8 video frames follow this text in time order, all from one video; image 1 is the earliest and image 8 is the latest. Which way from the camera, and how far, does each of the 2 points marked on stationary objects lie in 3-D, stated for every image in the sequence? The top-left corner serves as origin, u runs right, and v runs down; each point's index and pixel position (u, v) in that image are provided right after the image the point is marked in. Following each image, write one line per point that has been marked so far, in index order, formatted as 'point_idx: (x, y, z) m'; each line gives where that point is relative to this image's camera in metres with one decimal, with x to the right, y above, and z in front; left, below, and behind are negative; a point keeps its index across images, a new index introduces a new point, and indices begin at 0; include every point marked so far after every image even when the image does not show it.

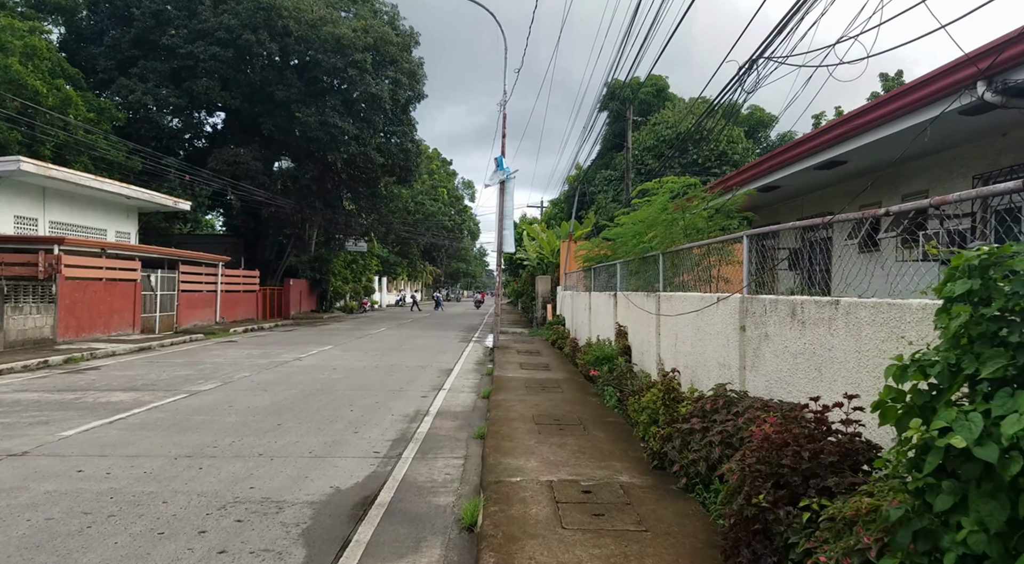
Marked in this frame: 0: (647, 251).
0: (+2.2, +0.5, +9.9) m
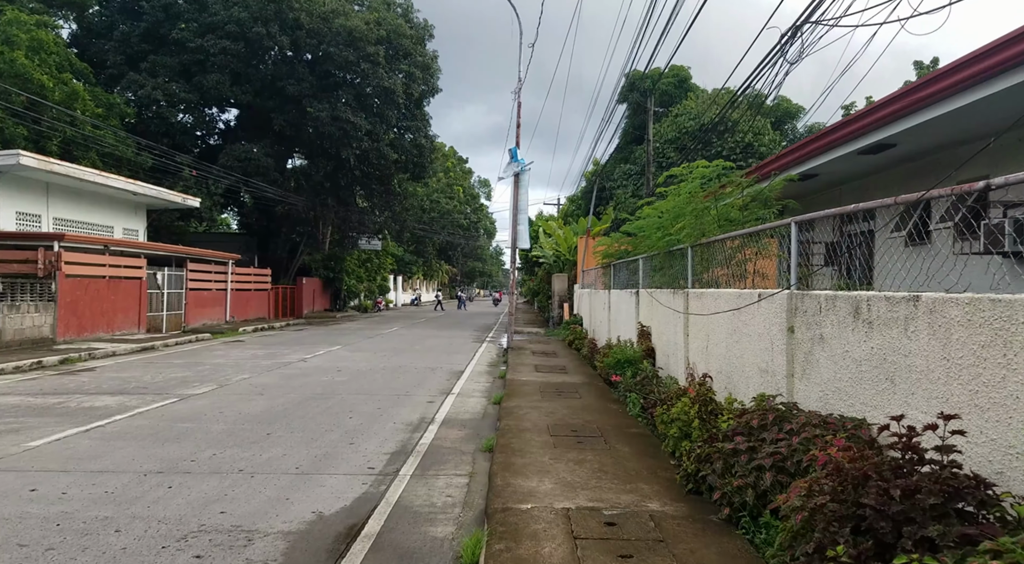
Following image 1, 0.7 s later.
0: (+2.4, +0.5, +9.1) m
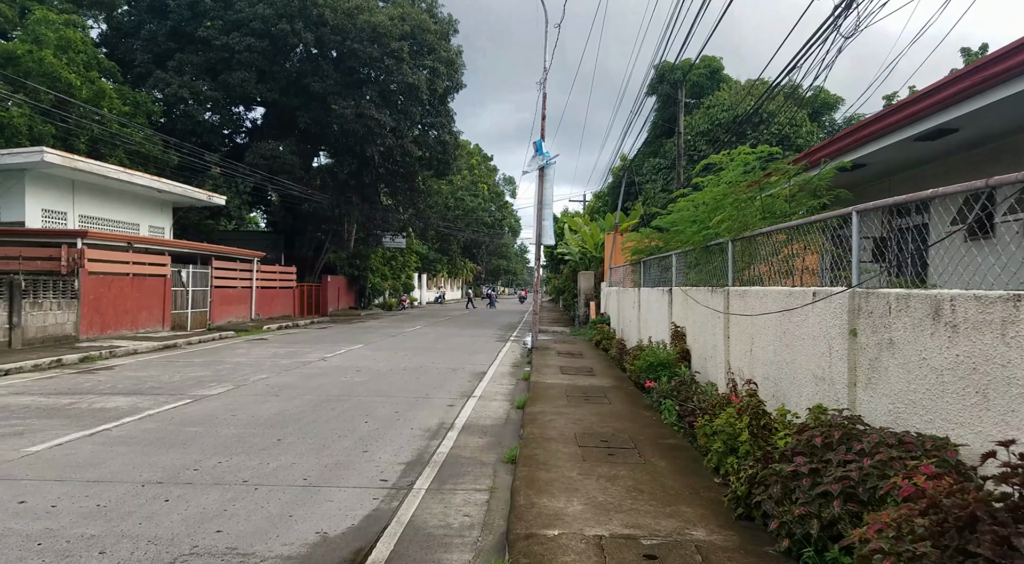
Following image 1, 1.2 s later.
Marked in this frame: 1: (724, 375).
0: (+2.8, +0.6, +8.5) m
1: (+2.6, -1.1, +7.5) m
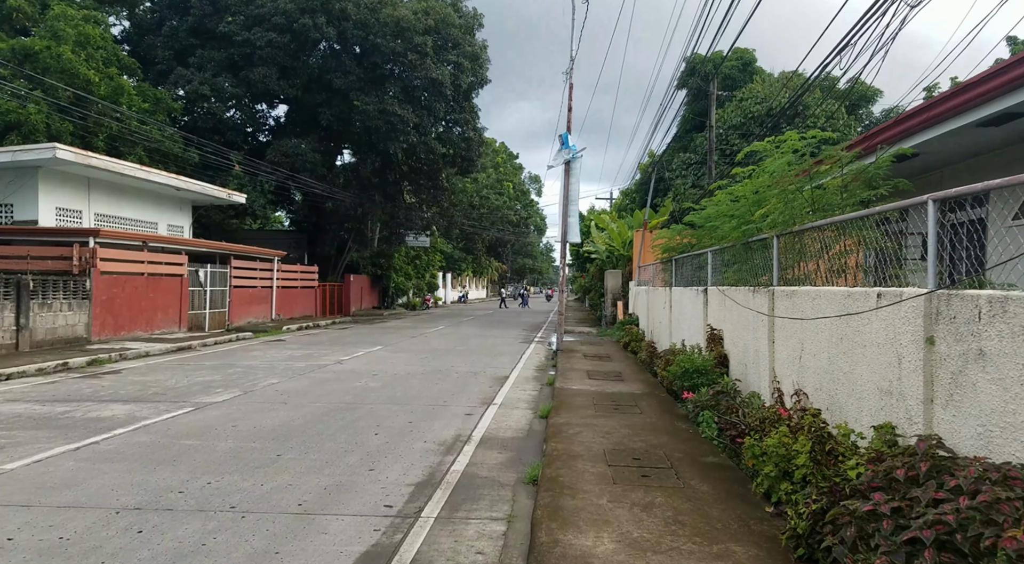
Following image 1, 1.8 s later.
0: (+3.1, +0.6, +7.7) m
1: (+2.8, -1.1, +6.8) m
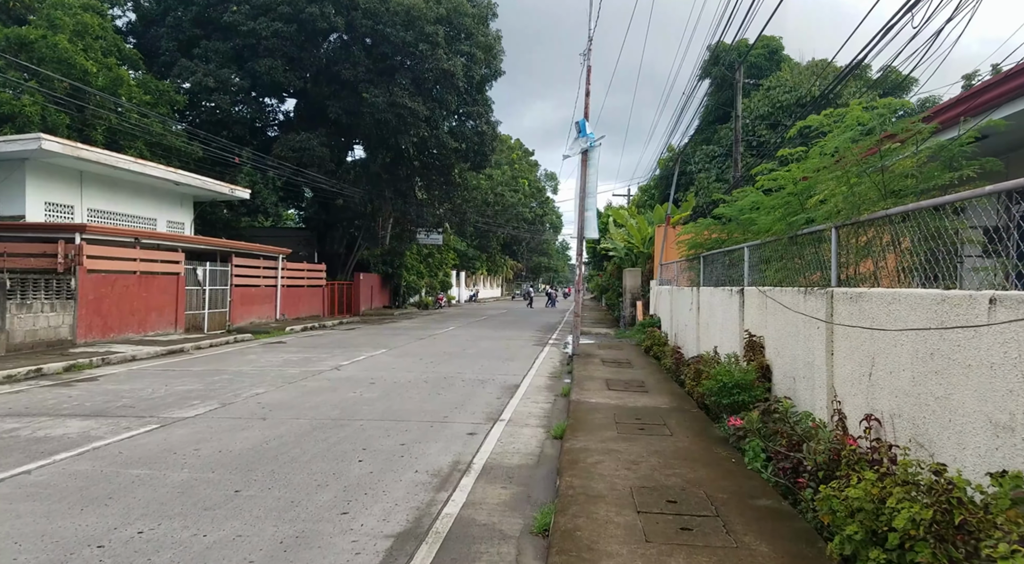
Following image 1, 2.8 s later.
0: (+3.2, +0.6, +6.6) m
1: (+2.9, -1.1, +5.6) m
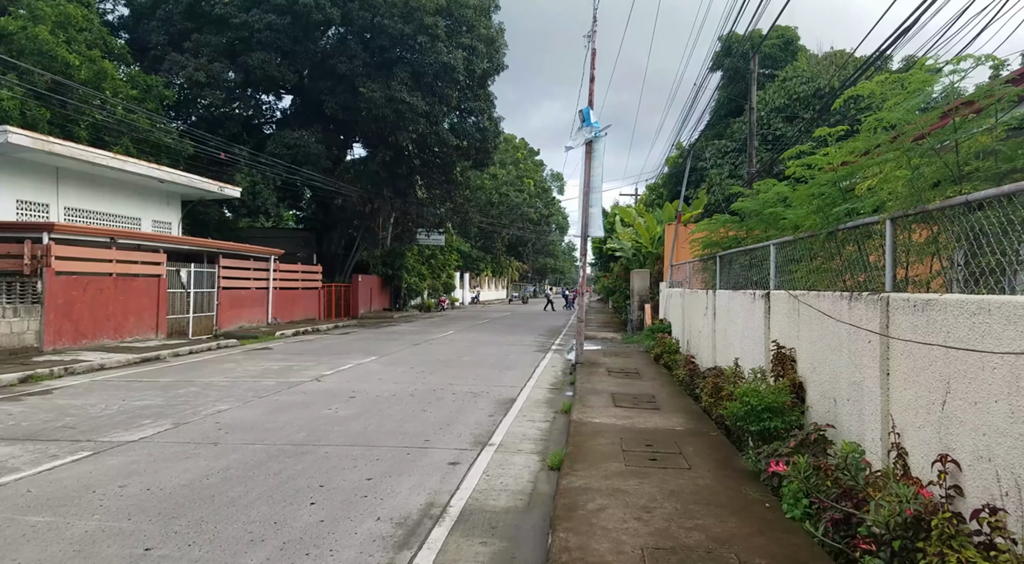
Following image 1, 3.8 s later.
0: (+3.0, +0.6, +5.6) m
1: (+2.8, -1.1, +4.6) m
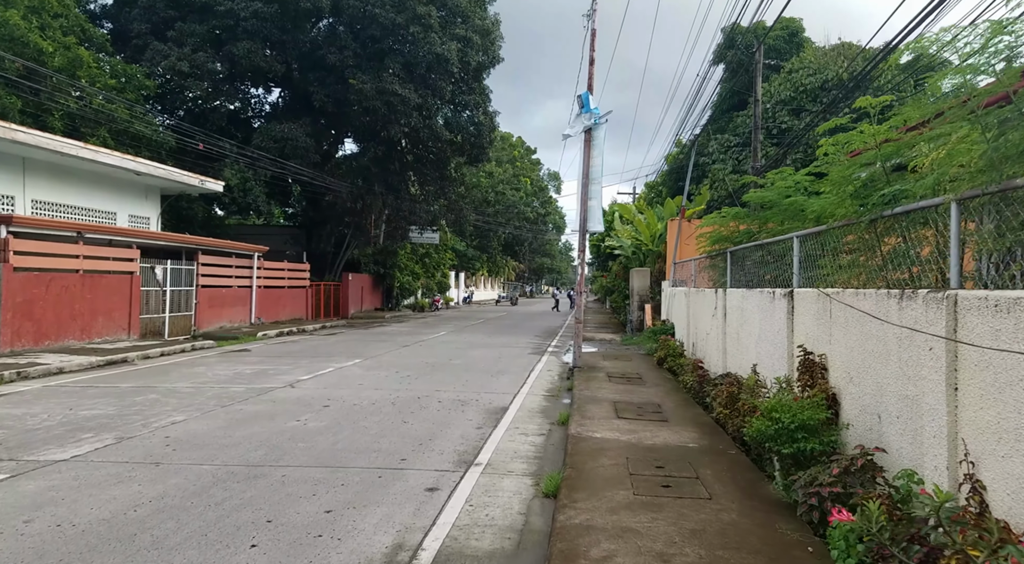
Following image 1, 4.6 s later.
0: (+3.0, +0.6, +4.8) m
1: (+2.7, -1.1, +3.8) m
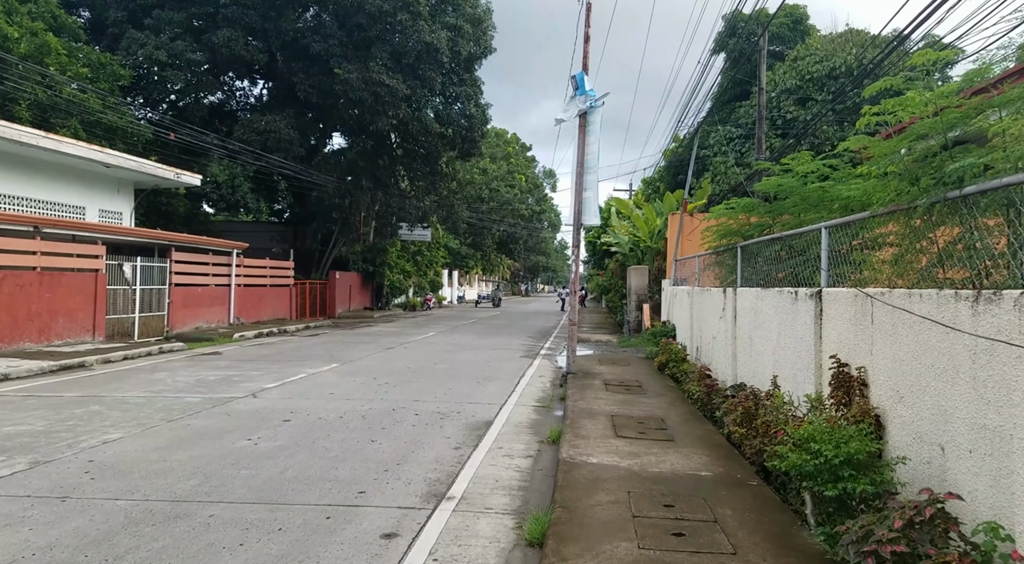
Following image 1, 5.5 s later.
0: (+2.8, +0.6, +3.9) m
1: (+2.5, -1.1, +2.9) m
